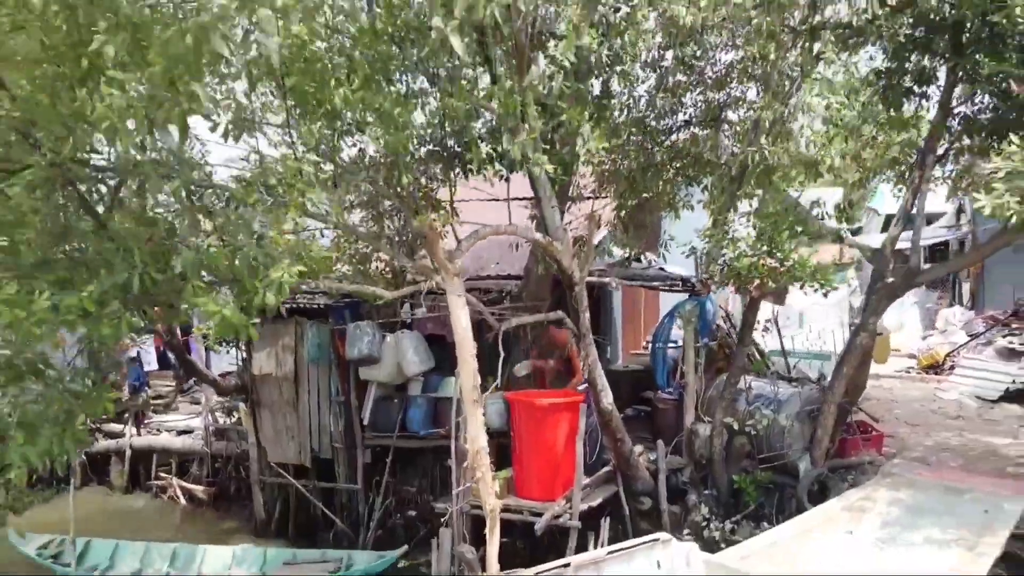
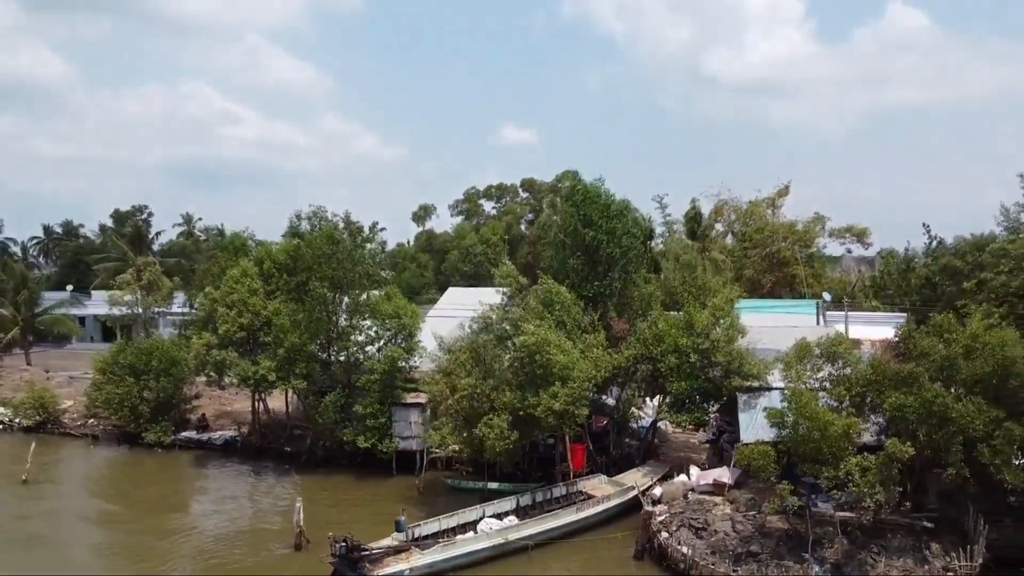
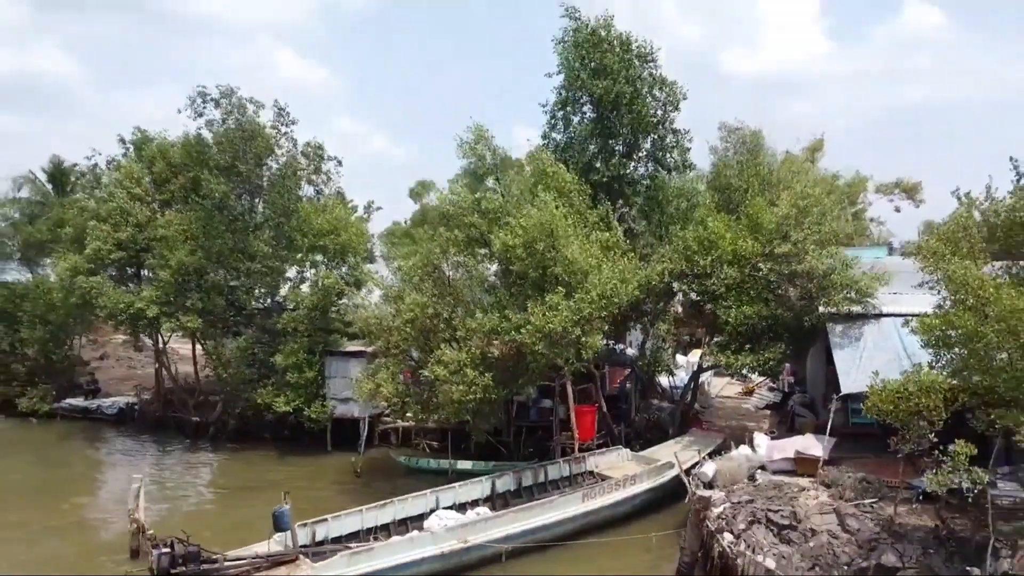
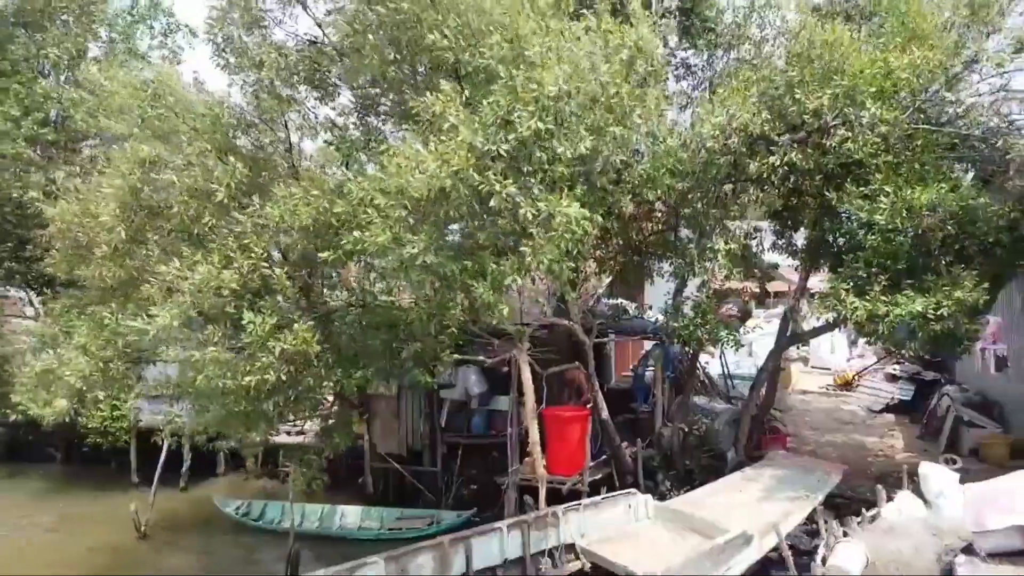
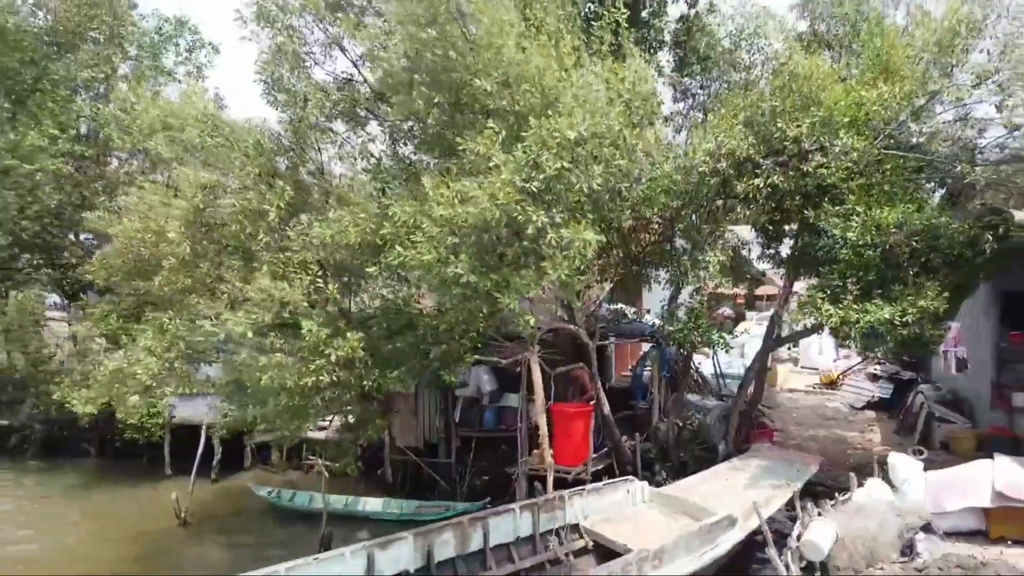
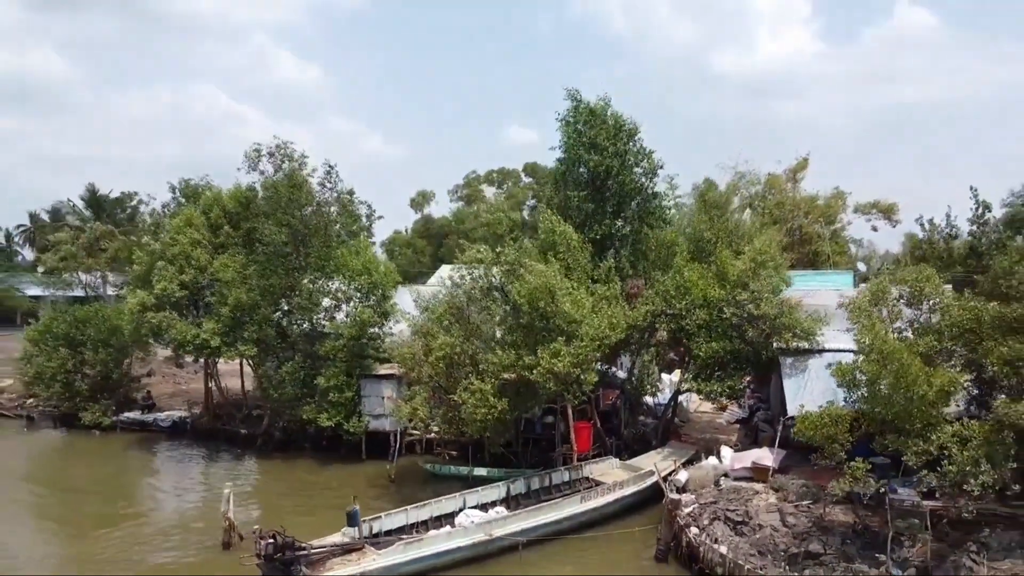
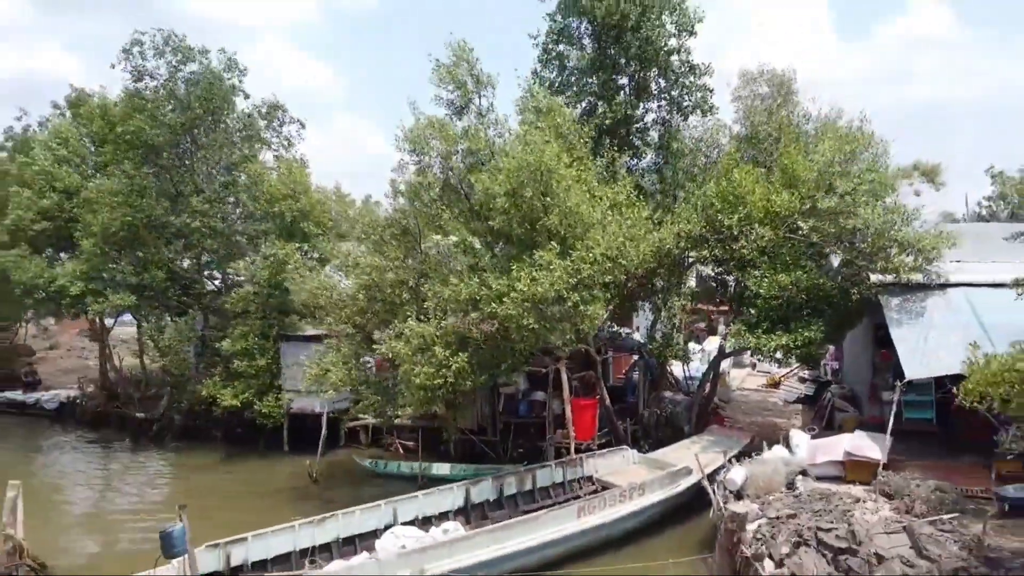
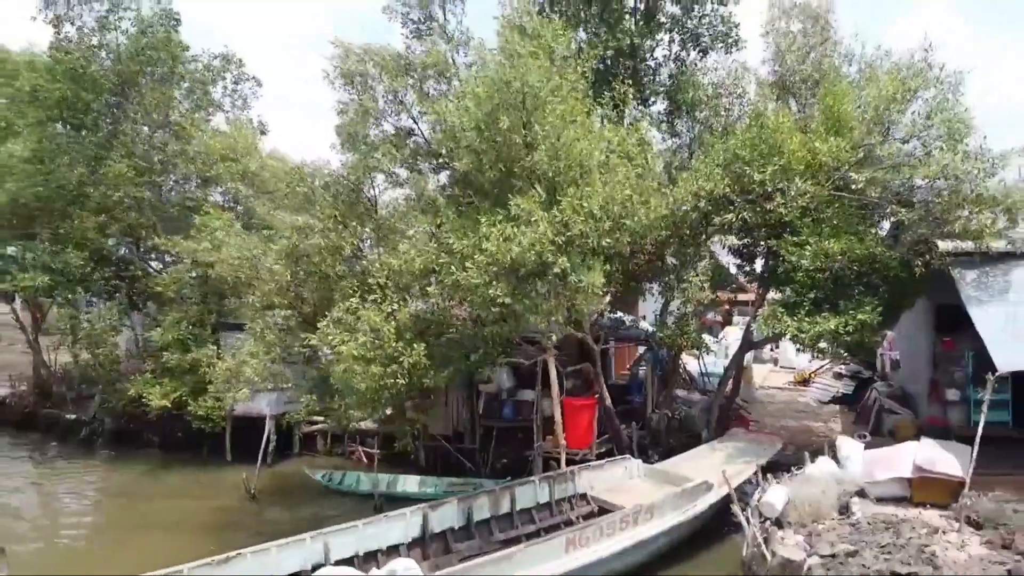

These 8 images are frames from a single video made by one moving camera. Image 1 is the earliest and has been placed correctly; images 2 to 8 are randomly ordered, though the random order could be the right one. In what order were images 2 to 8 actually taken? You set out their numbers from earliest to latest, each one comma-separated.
4, 5, 8, 7, 3, 6, 2
